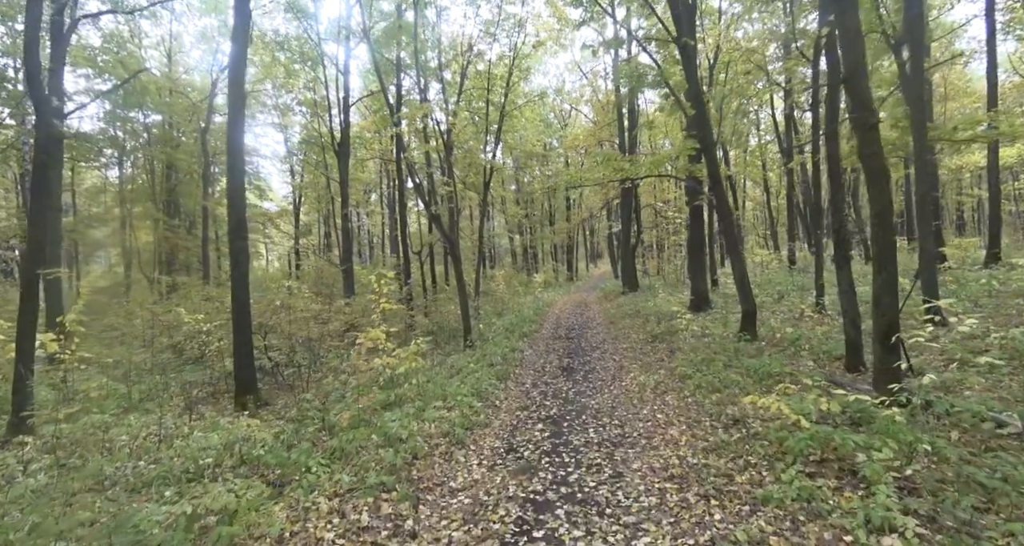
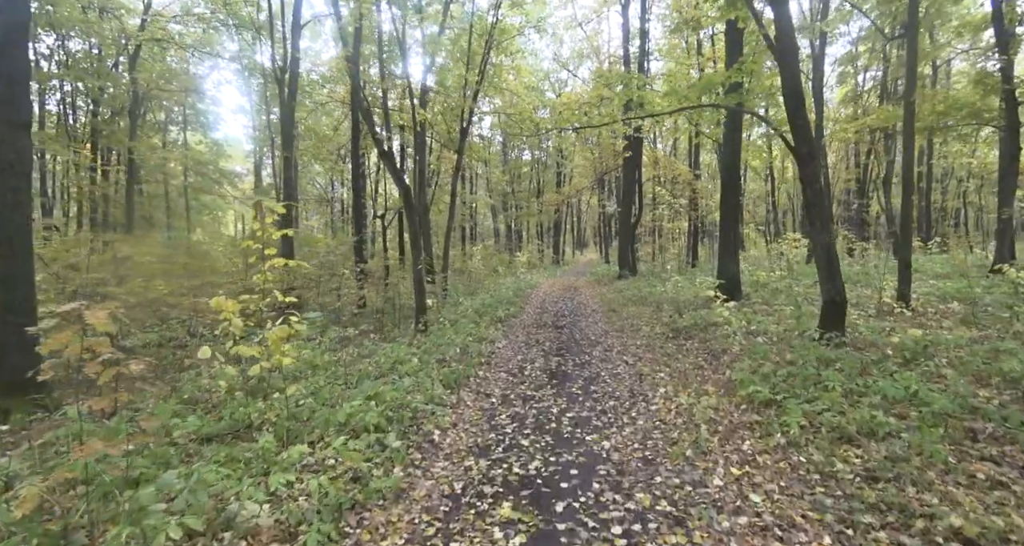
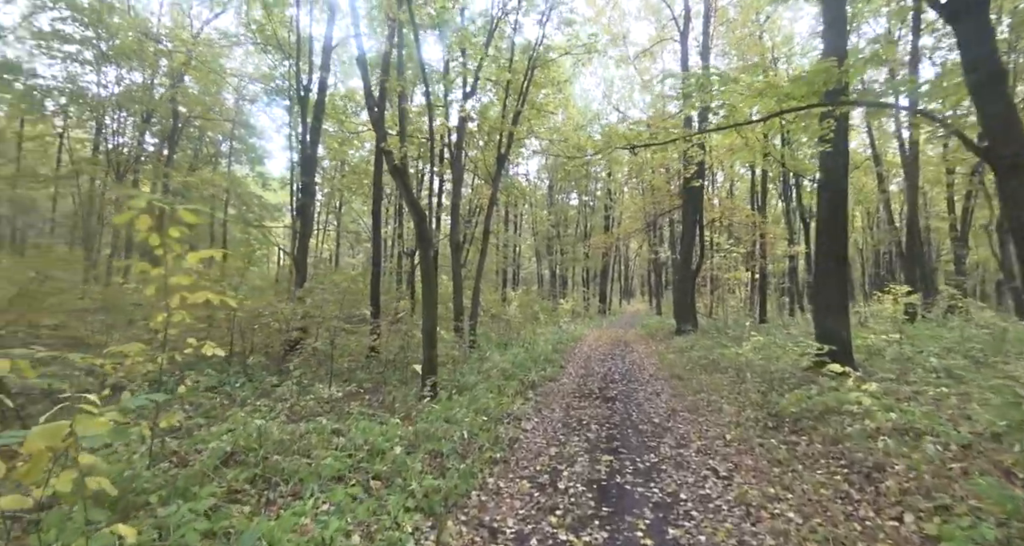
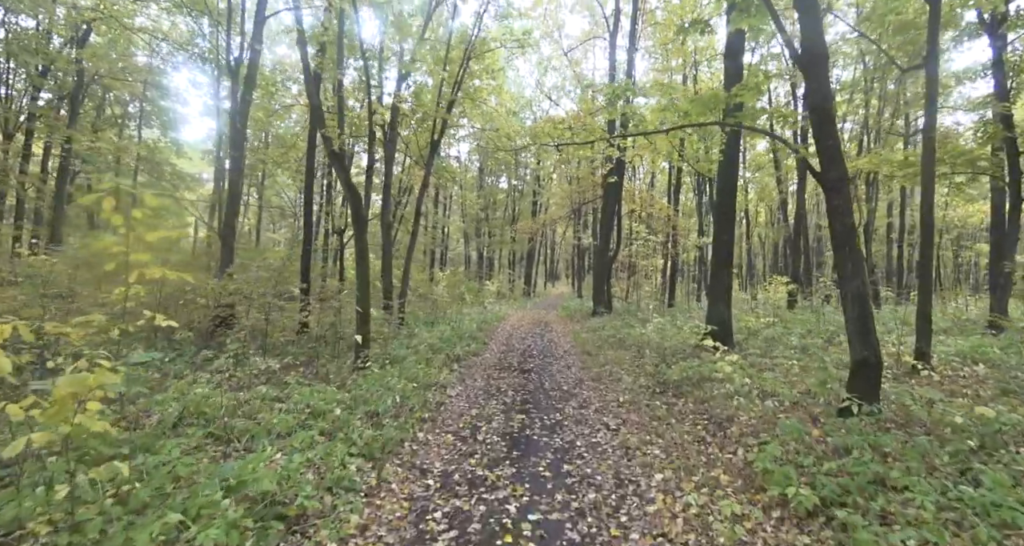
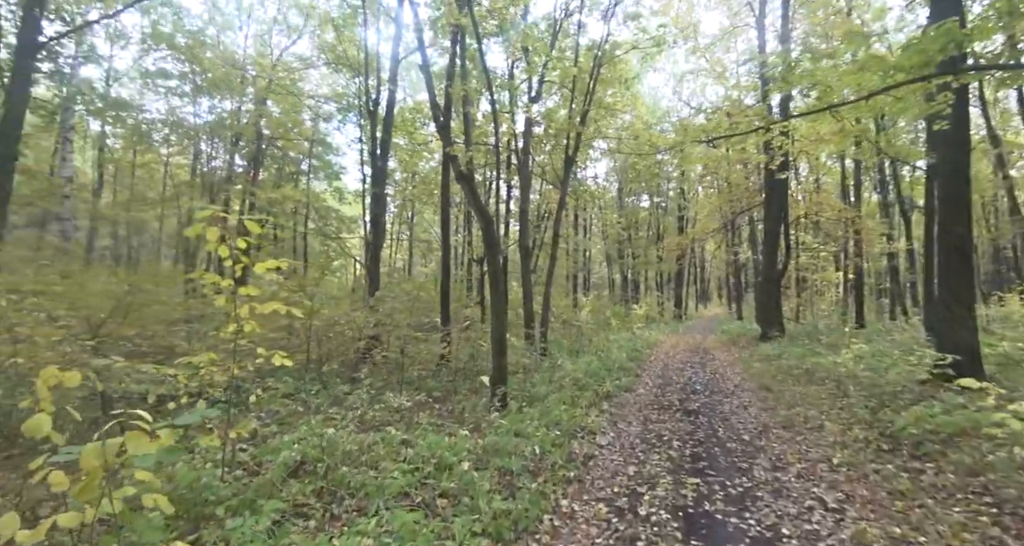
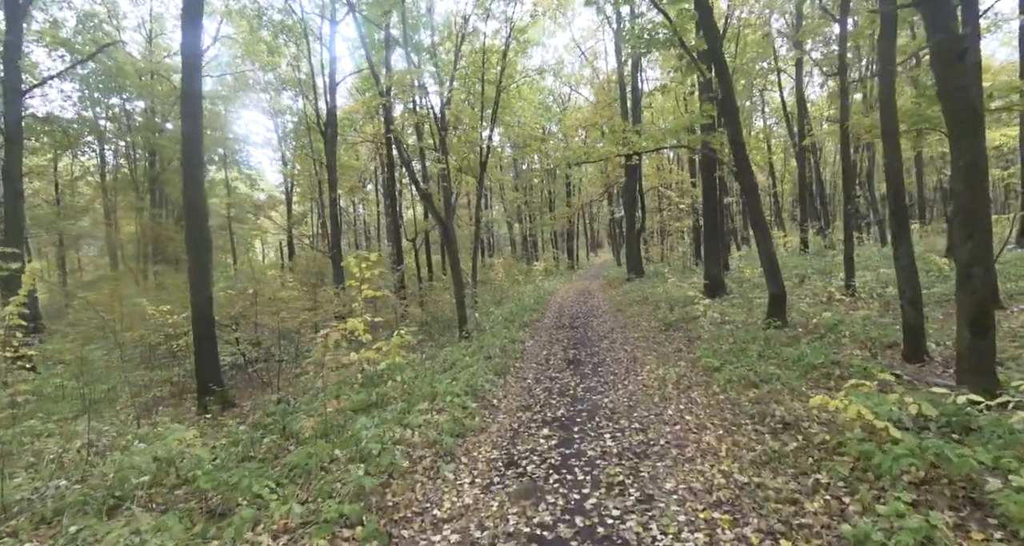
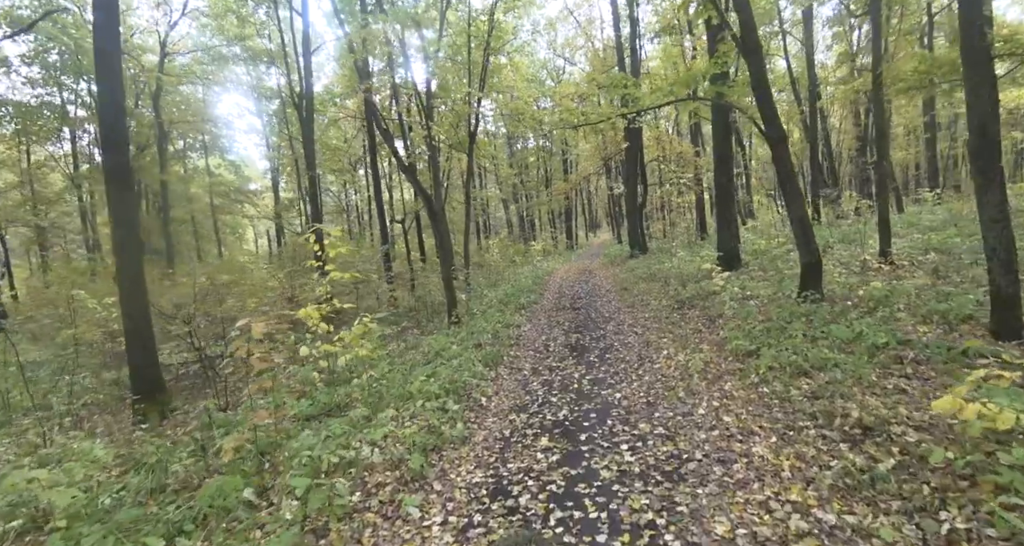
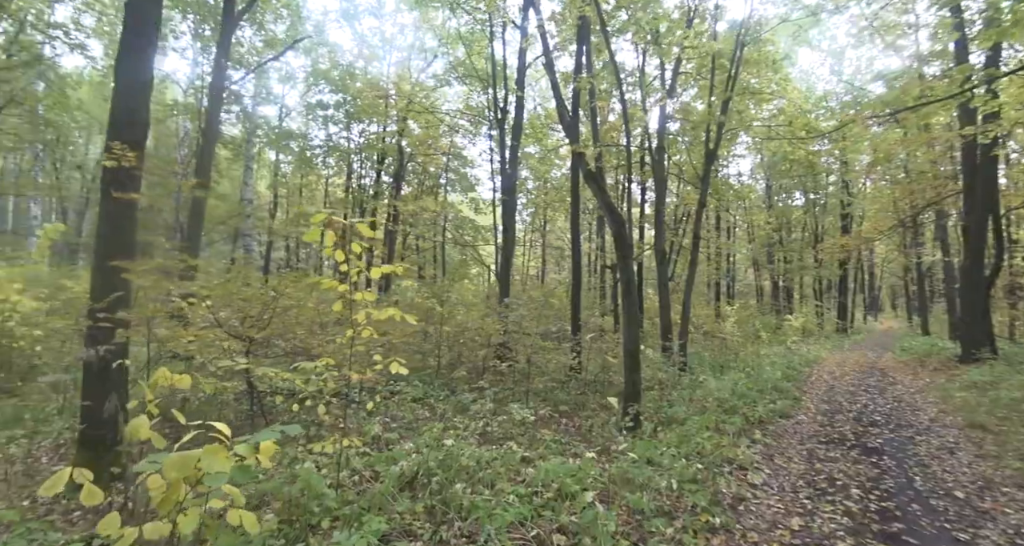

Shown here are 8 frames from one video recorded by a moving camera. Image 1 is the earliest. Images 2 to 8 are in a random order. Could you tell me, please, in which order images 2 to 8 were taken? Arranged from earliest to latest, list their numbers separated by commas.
6, 7, 2, 4, 3, 5, 8
